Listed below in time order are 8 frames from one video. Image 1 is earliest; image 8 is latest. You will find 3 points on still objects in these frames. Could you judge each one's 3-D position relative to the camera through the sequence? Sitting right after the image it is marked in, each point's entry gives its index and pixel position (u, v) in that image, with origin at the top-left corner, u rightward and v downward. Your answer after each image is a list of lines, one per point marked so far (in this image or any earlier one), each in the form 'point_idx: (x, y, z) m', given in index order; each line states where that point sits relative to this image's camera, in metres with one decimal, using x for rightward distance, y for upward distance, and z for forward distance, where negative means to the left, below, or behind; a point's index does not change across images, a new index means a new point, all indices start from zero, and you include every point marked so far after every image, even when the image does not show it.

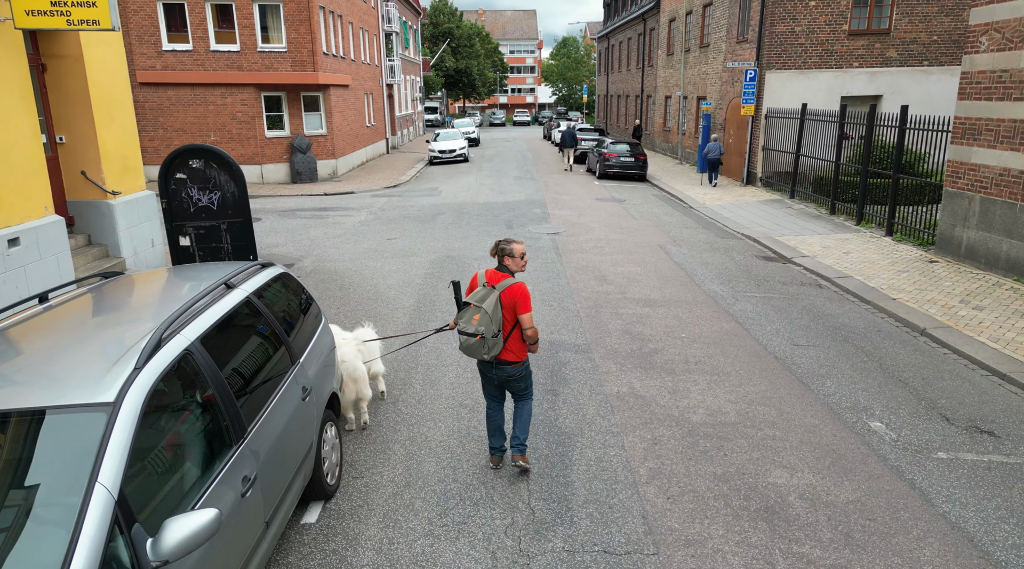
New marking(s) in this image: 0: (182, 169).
0: (-3.0, +1.0, +6.5) m
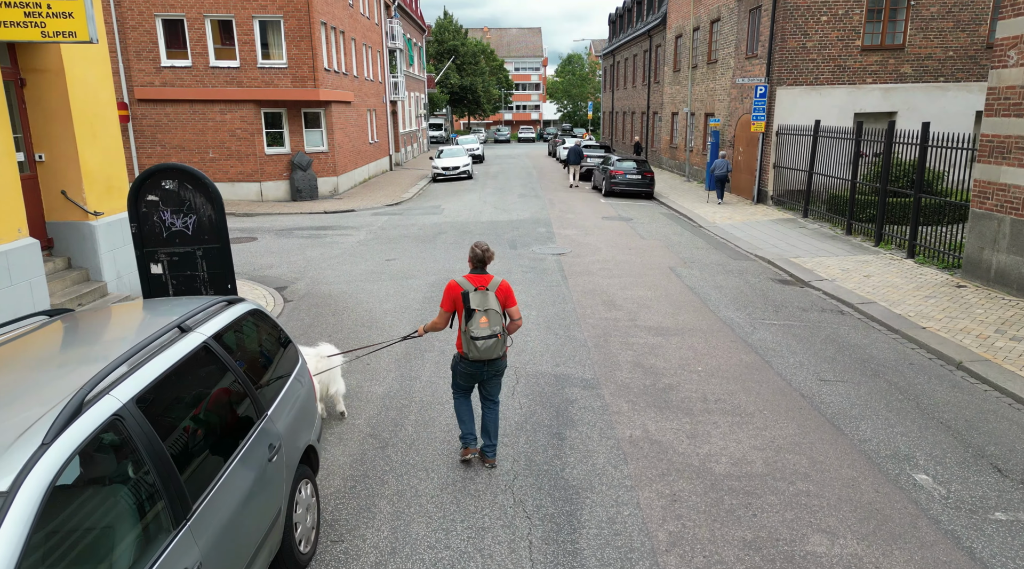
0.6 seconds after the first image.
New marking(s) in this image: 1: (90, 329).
0: (-3.0, +0.8, +6.0) m
1: (-2.4, -0.2, +4.1) m
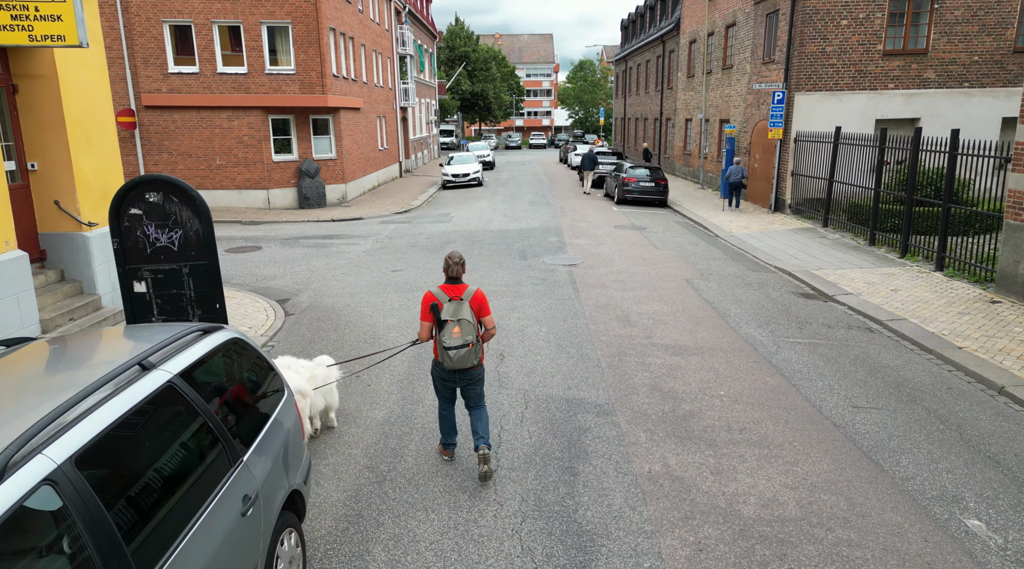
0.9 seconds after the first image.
0: (-2.9, +0.6, +5.6) m
1: (-2.3, -0.4, +3.7) m
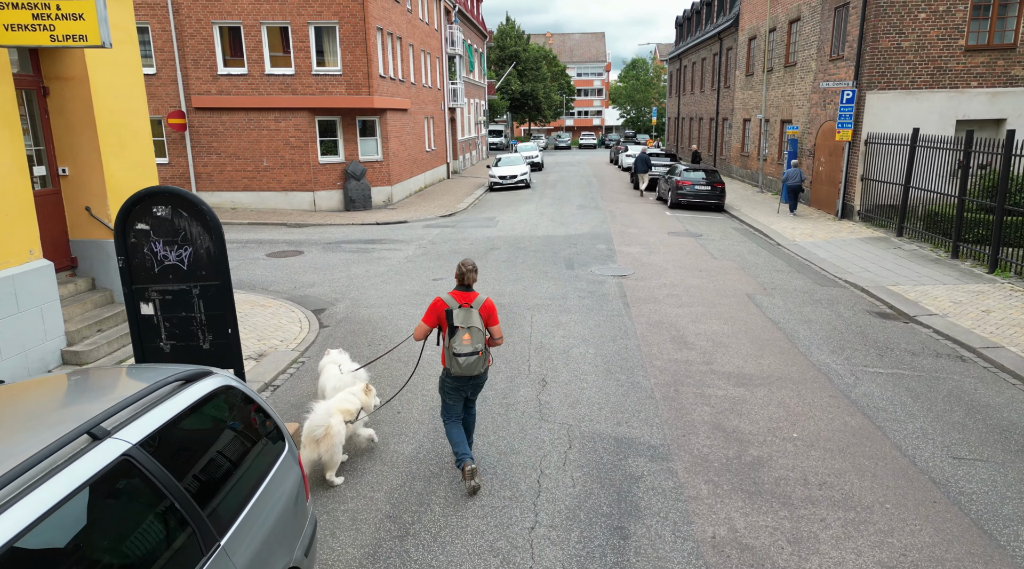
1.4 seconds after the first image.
0: (-2.6, +0.5, +5.1) m
1: (-2.2, -0.5, +3.1) m
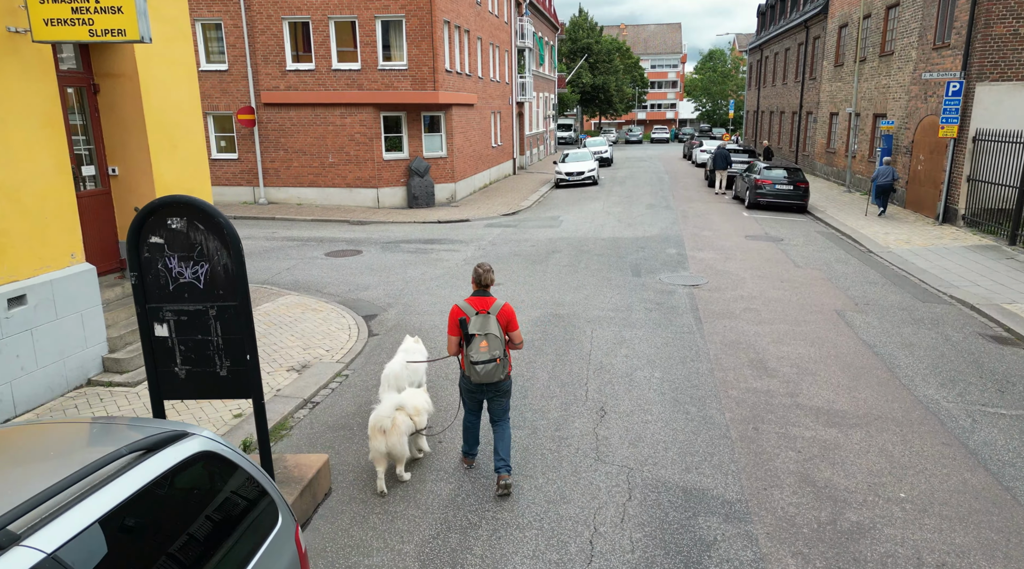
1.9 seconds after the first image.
0: (-2.3, +0.3, +4.6) m
1: (-2.0, -0.7, +2.6) m
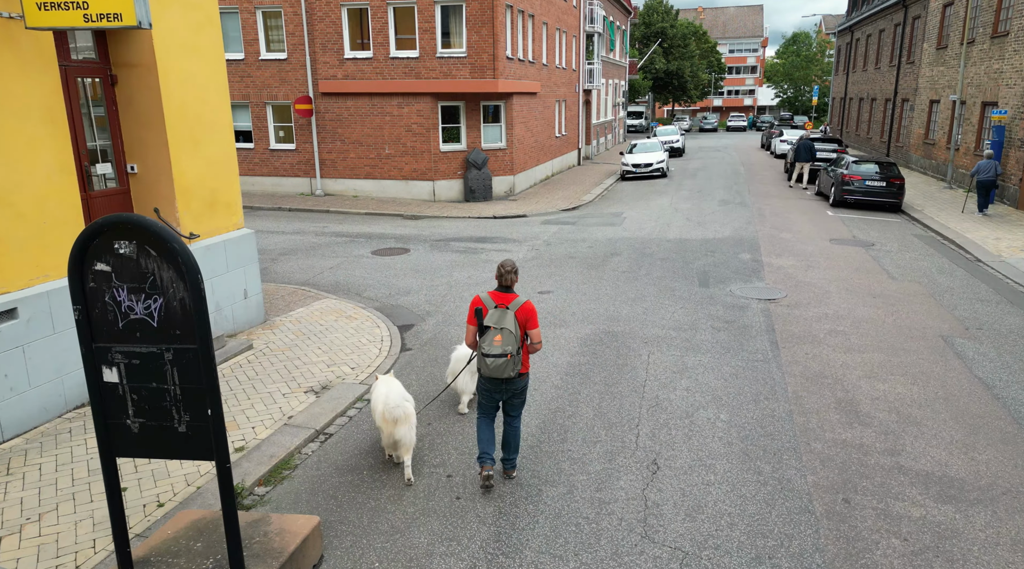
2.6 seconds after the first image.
0: (-2.2, +0.2, +3.8) m
1: (-2.1, -0.9, +1.8) m
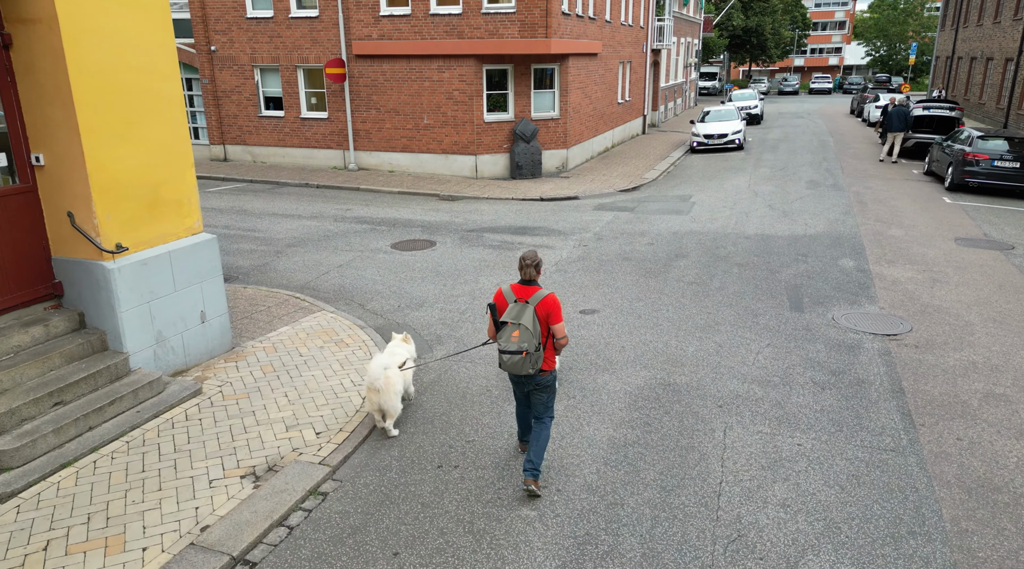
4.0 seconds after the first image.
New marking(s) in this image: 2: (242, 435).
0: (-2.3, -0.4, +1.7) m
1: (-2.5, -1.5, -0.2) m
2: (-2.2, -1.2, +5.9) m
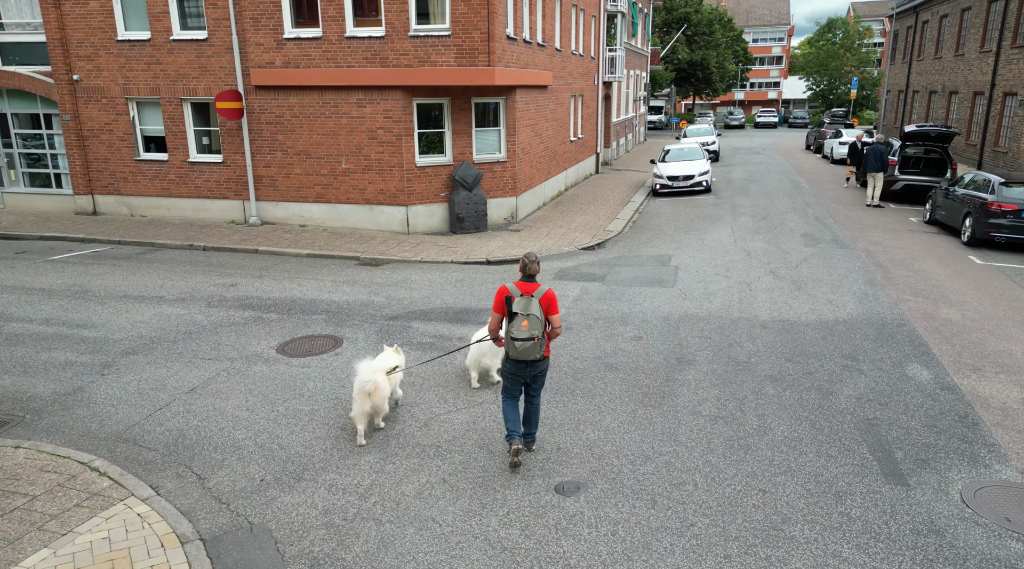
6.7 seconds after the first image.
0: (-2.3, -1.3, -1.8) m
1: (-2.3, -2.4, -3.8) m
2: (-2.5, -2.4, +2.3) m
